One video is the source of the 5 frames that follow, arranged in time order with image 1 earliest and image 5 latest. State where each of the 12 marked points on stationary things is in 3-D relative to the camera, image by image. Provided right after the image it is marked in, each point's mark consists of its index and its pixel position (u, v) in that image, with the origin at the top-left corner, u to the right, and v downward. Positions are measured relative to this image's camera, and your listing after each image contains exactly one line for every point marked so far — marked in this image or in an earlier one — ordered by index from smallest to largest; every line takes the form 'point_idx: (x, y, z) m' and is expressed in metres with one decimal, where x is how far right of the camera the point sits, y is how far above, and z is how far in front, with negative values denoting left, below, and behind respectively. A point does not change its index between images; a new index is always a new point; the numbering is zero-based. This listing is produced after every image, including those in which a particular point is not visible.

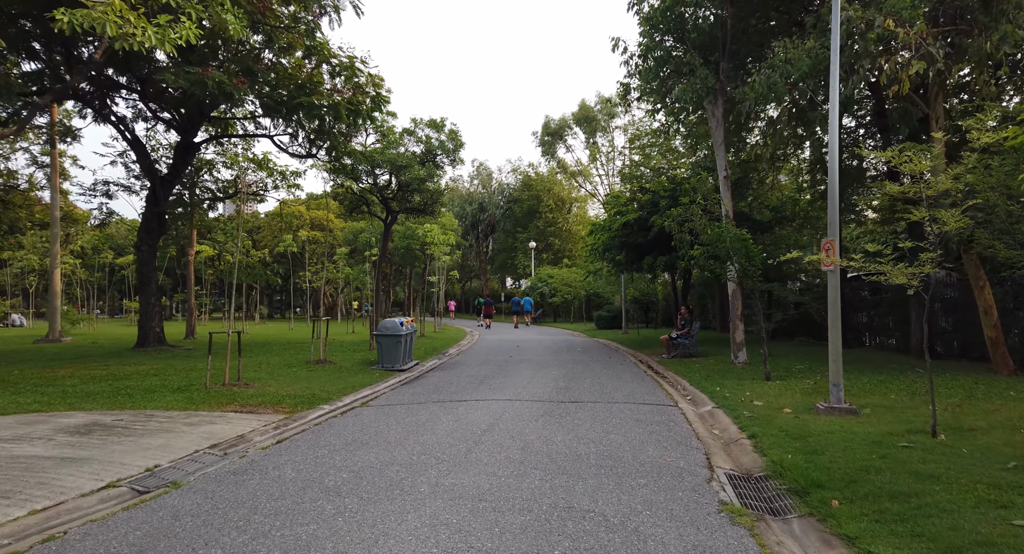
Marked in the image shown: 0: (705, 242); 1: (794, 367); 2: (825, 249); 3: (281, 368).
0: (+3.8, +0.7, +11.6) m
1: (+5.9, -1.9, +12.3) m
2: (+4.2, +0.4, +7.9) m
3: (-4.7, -1.8, +11.9) m
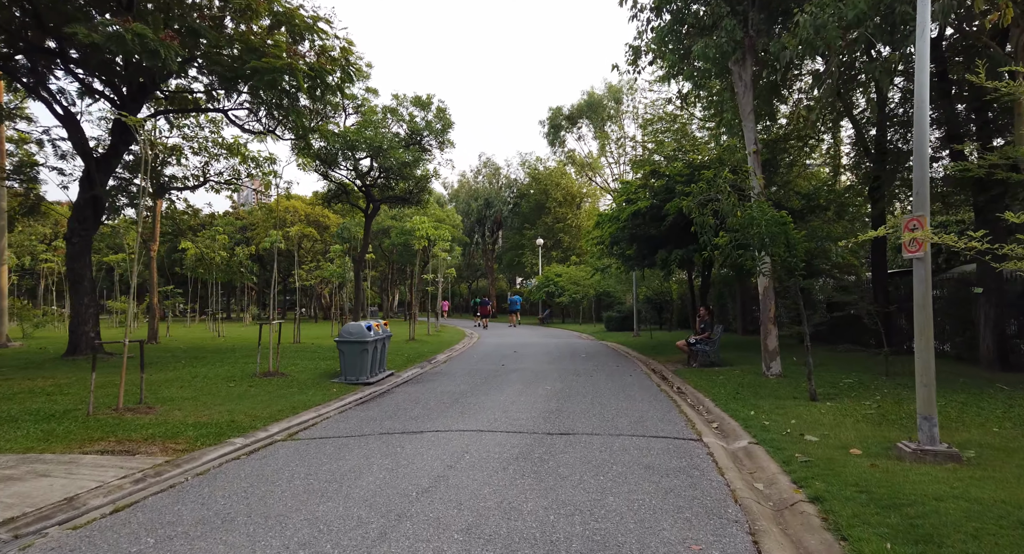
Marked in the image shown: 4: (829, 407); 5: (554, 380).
0: (+3.5, +0.8, +9.3) m
1: (+5.6, -1.8, +10.0) m
2: (+3.8, +0.5, +5.7) m
3: (-4.9, -1.8, +9.8) m
4: (+4.4, -1.8, +8.2) m
5: (+0.8, -2.0, +11.4) m
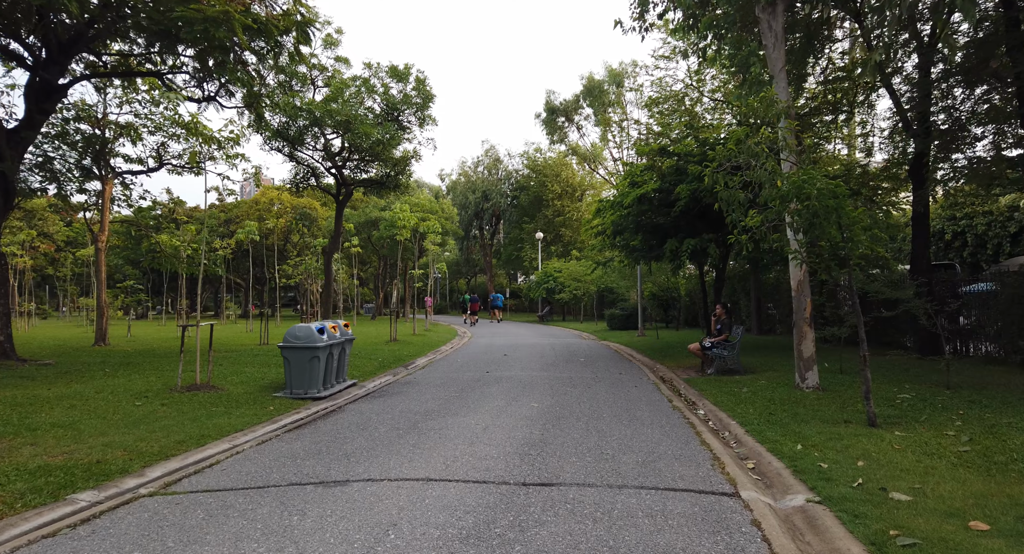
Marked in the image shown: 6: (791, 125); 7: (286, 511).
0: (+3.2, +0.9, +7.3) m
1: (+5.3, -1.7, +8.0) m
2: (+3.5, +0.6, +3.7) m
3: (-5.3, -1.7, +7.9) m
4: (+4.1, -1.7, +6.2) m
5: (+0.5, -1.9, +9.4) m
6: (+3.9, +2.1, +8.2) m
7: (-1.6, -1.7, +4.3) m
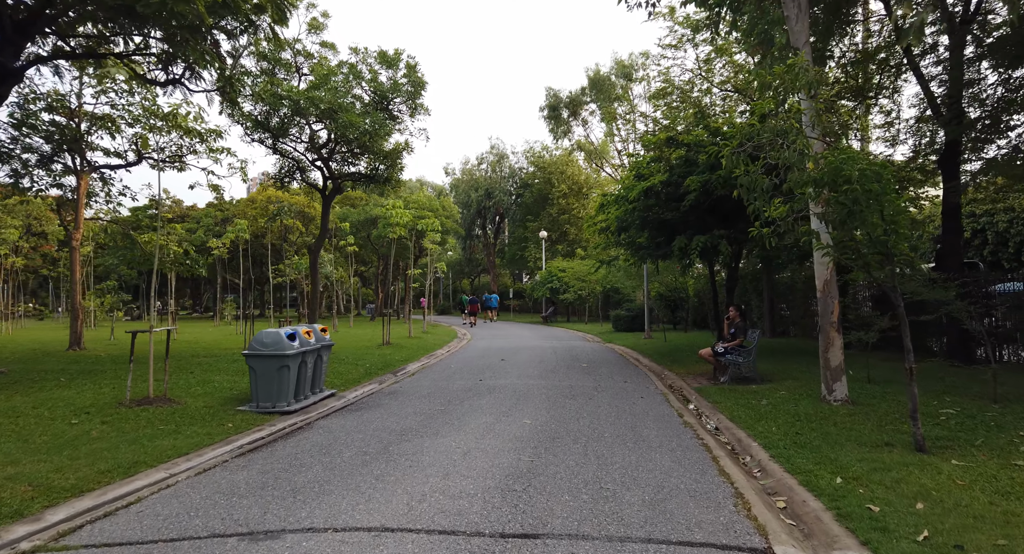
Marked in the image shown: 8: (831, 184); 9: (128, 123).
0: (+3.0, +0.9, +6.3) m
1: (+5.1, -1.7, +7.0) m
2: (+3.3, +0.6, +2.7) m
3: (-5.4, -1.7, +7.0) m
4: (+3.9, -1.7, +5.2) m
5: (+0.4, -1.9, +8.4) m
6: (+3.8, +2.1, +7.2) m
7: (-1.8, -1.7, +3.3) m
8: (+3.2, +0.9, +5.9) m
9: (-10.3, +4.1, +15.8) m
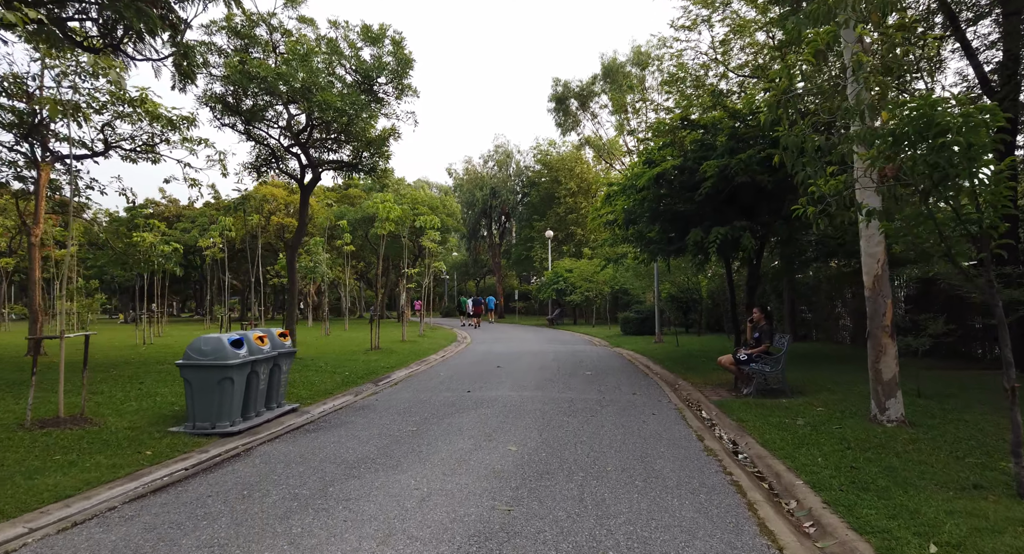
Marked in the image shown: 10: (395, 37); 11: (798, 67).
0: (+2.8, +1.0, +4.9) m
1: (+4.9, -1.6, +5.5) m
2: (+3.1, +0.7, +1.2) m
3: (-5.6, -1.6, +5.7) m
4: (+3.7, -1.6, +3.7) m
5: (+0.2, -1.8, +7.0) m
6: (+3.6, +2.2, +5.7) m
7: (-2.0, -1.6, +1.9) m
8: (+3.0, +1.0, +4.4) m
9: (-10.4, +4.1, +14.5) m
10: (-2.6, +5.3, +12.9) m
11: (+3.0, +2.1, +6.4) m
